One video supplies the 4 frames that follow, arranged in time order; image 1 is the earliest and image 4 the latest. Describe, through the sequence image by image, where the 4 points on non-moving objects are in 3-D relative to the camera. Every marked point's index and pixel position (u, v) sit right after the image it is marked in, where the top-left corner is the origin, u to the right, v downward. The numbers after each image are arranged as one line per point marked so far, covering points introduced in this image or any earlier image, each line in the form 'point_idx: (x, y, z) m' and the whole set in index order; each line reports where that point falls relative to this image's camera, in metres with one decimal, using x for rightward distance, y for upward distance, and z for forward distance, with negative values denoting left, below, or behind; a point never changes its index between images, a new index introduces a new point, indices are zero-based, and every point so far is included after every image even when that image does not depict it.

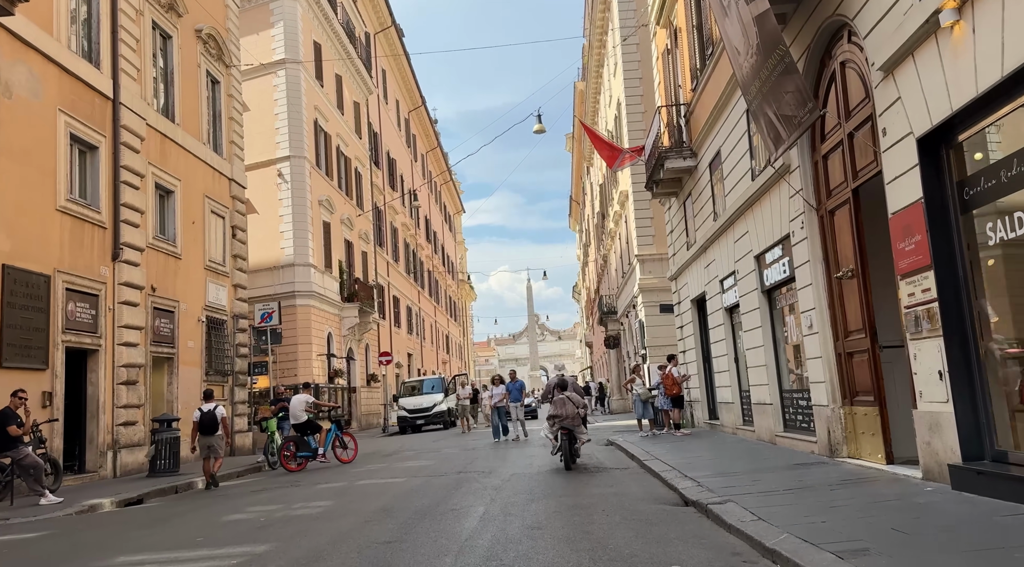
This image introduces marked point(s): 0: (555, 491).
0: (+0.5, -2.3, +8.9) m
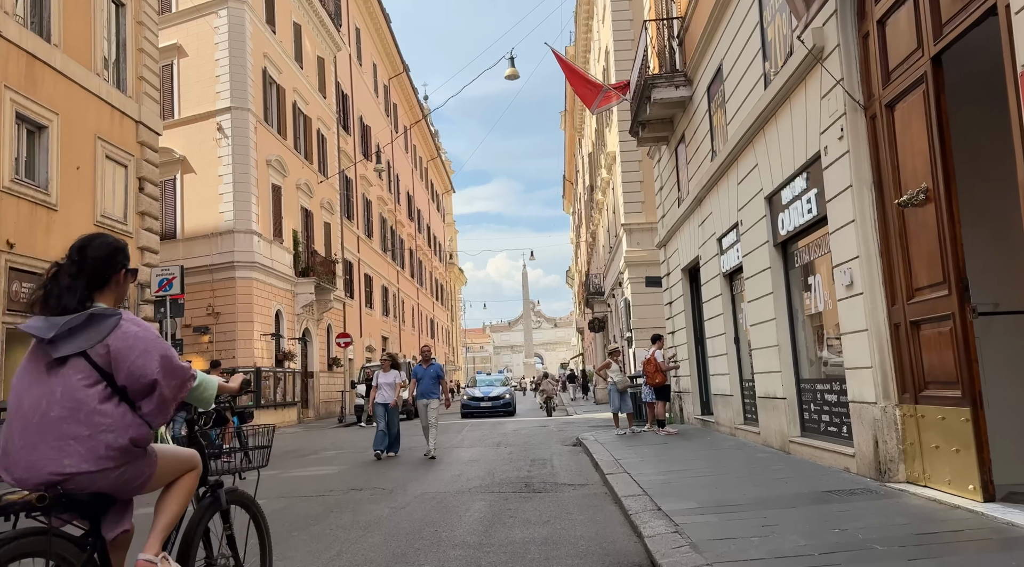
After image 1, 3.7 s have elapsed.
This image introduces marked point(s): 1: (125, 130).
0: (-0.4, -1.8, +5.7) m
1: (-8.0, +3.2, +16.6) m
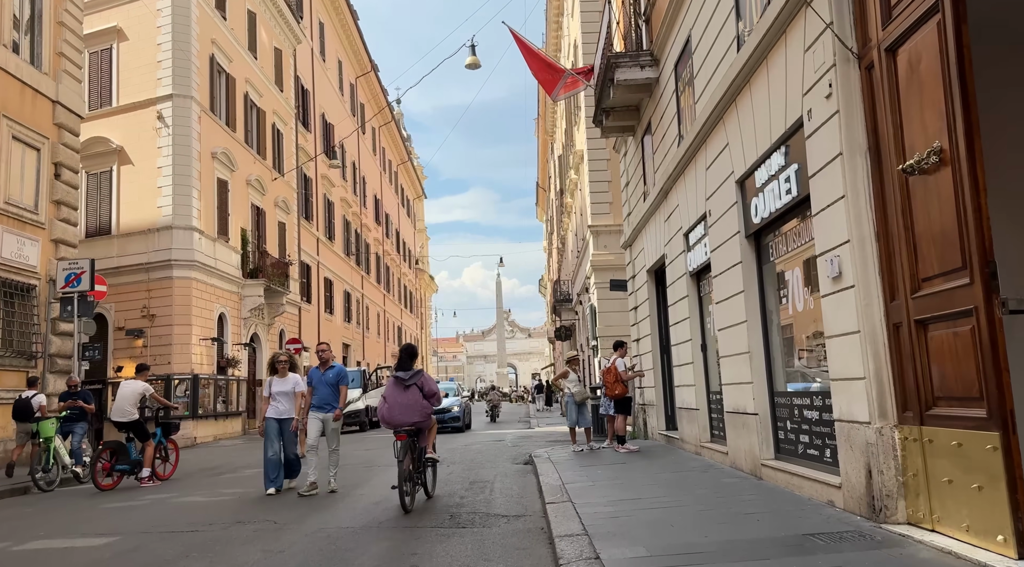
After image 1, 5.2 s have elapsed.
0: (-1.0, -1.7, +4.4) m
1: (-8.9, +3.3, +15.0) m
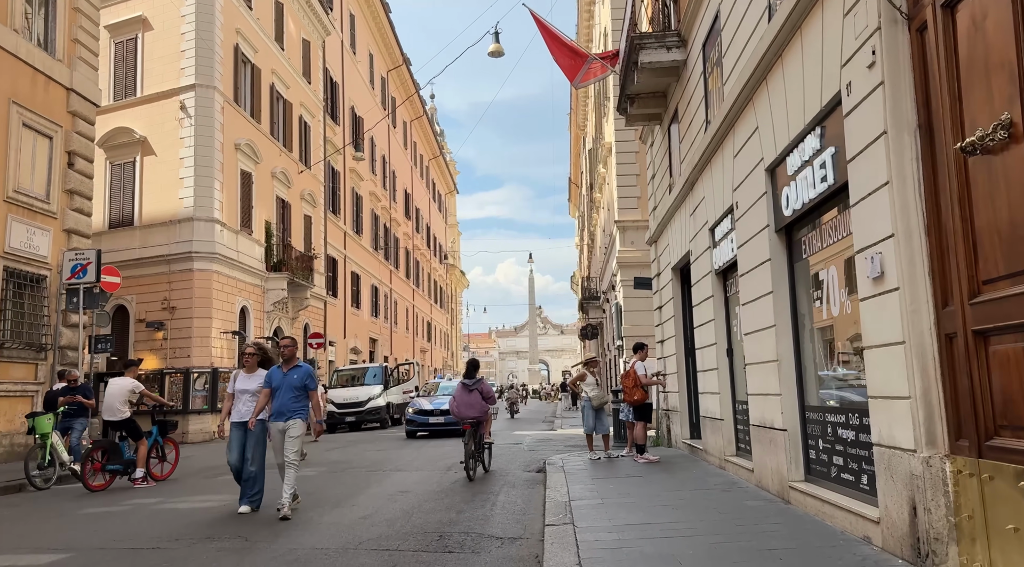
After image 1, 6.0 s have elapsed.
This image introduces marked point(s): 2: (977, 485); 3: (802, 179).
0: (-1.1, -1.7, +3.7) m
1: (-8.5, +3.4, +14.7) m
2: (+2.3, -1.0, +3.9) m
3: (+2.2, +0.8, +6.1) m
